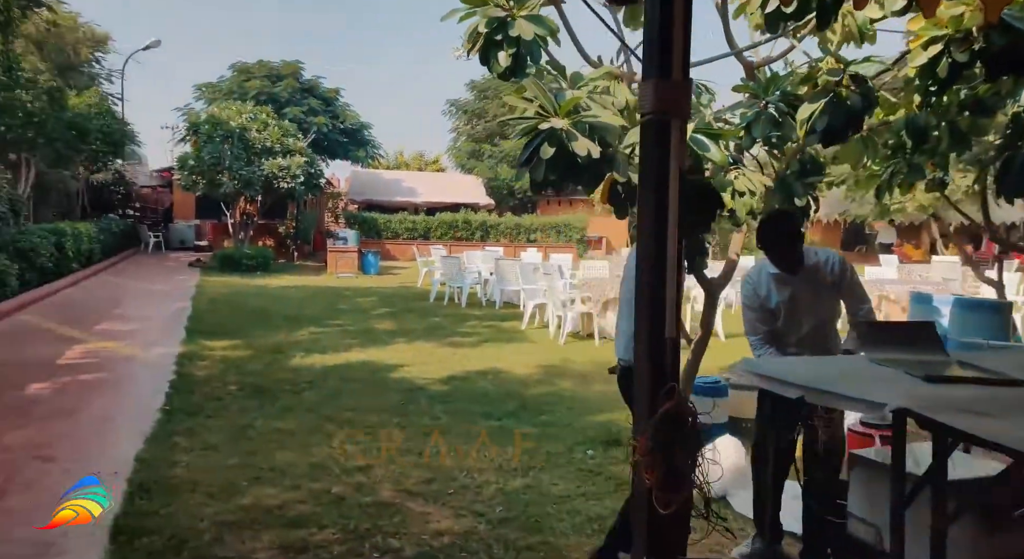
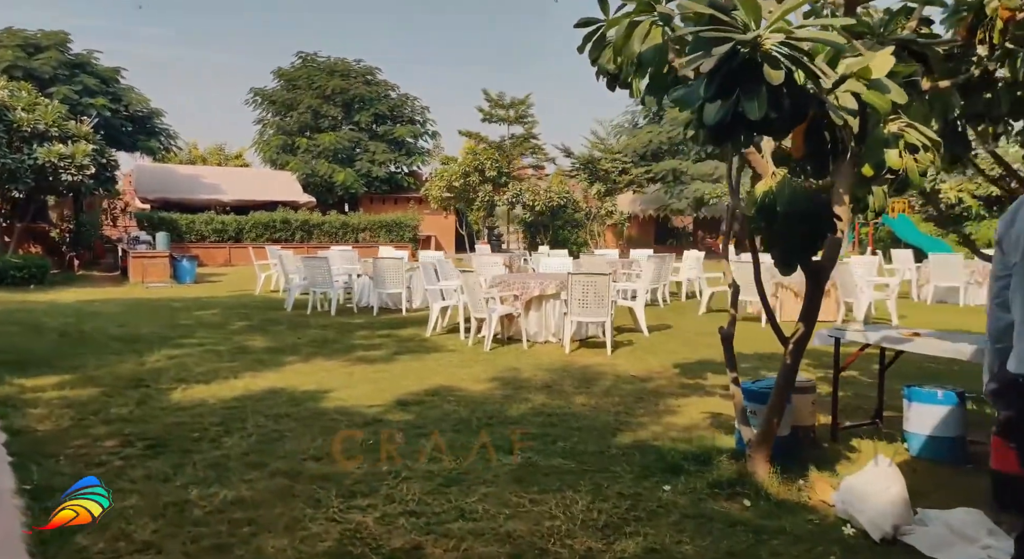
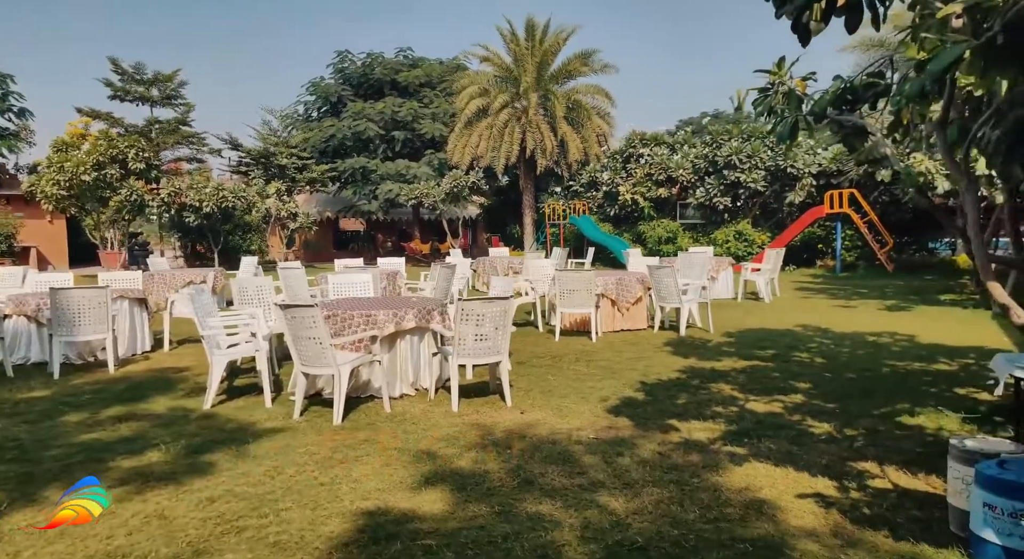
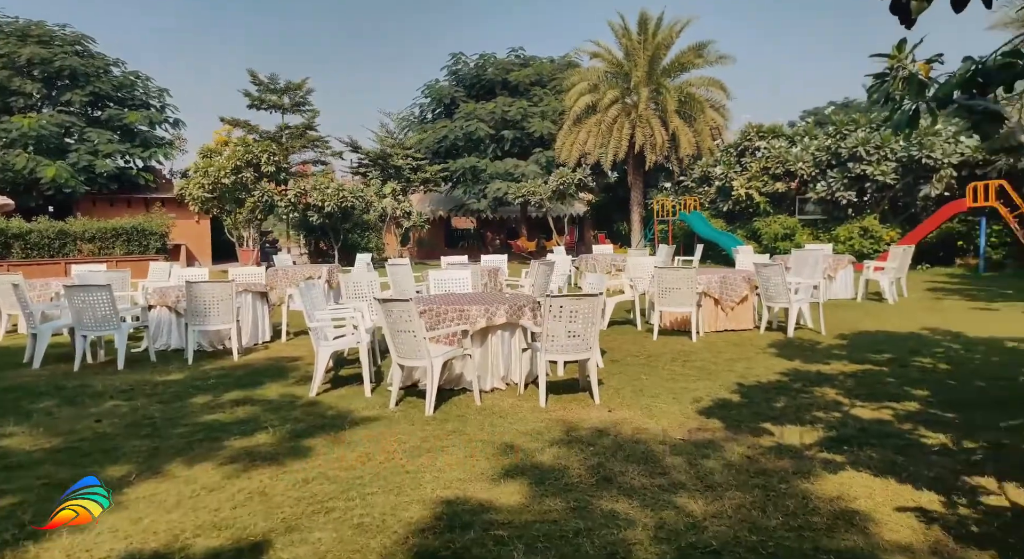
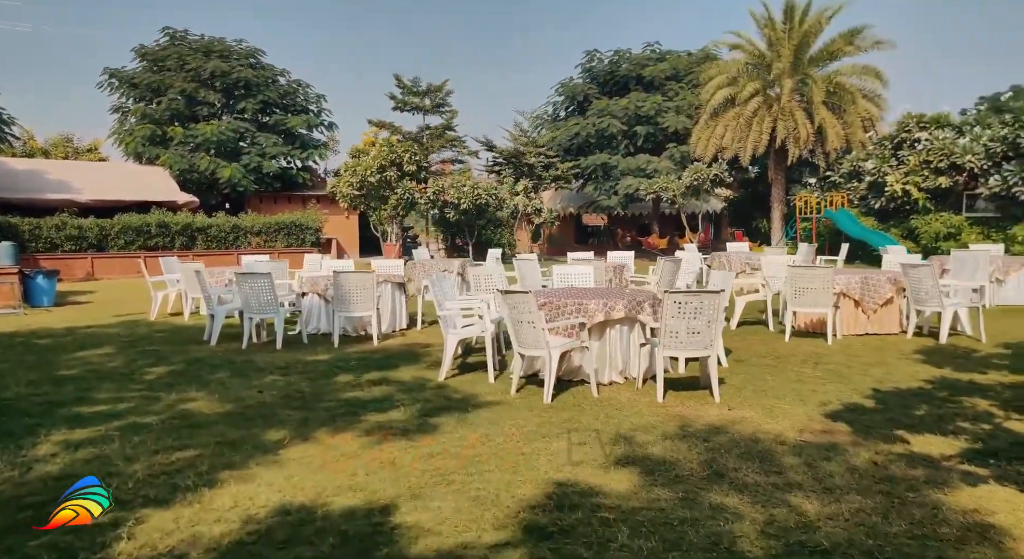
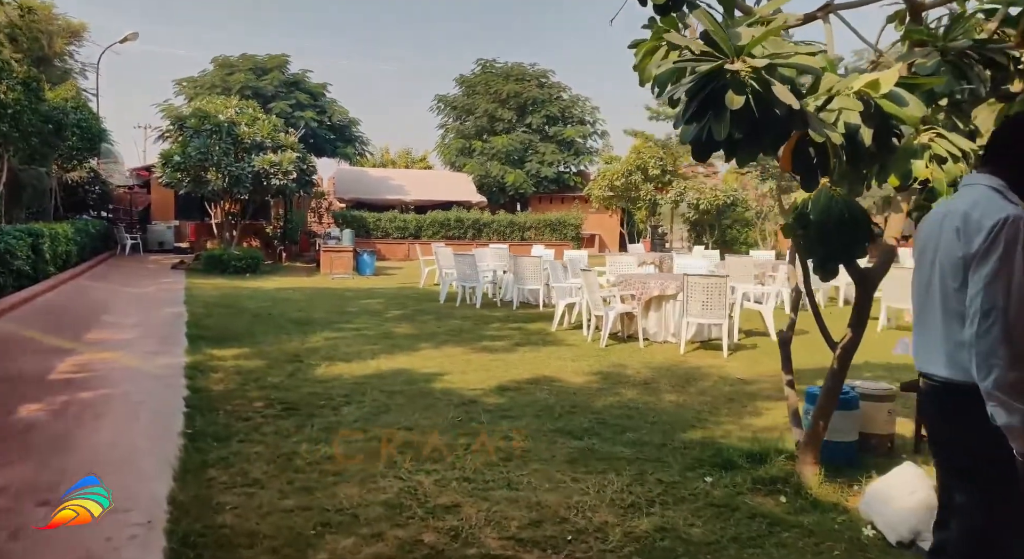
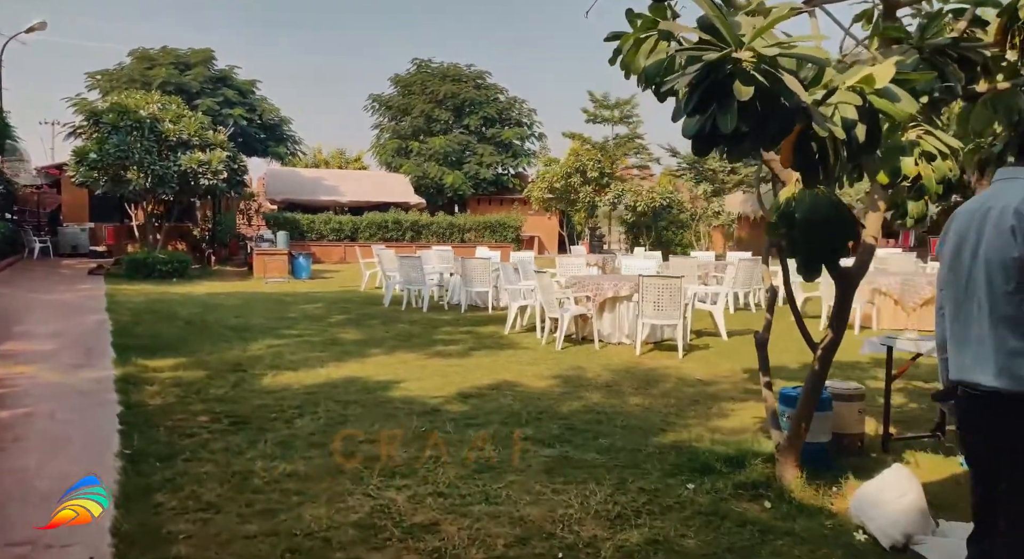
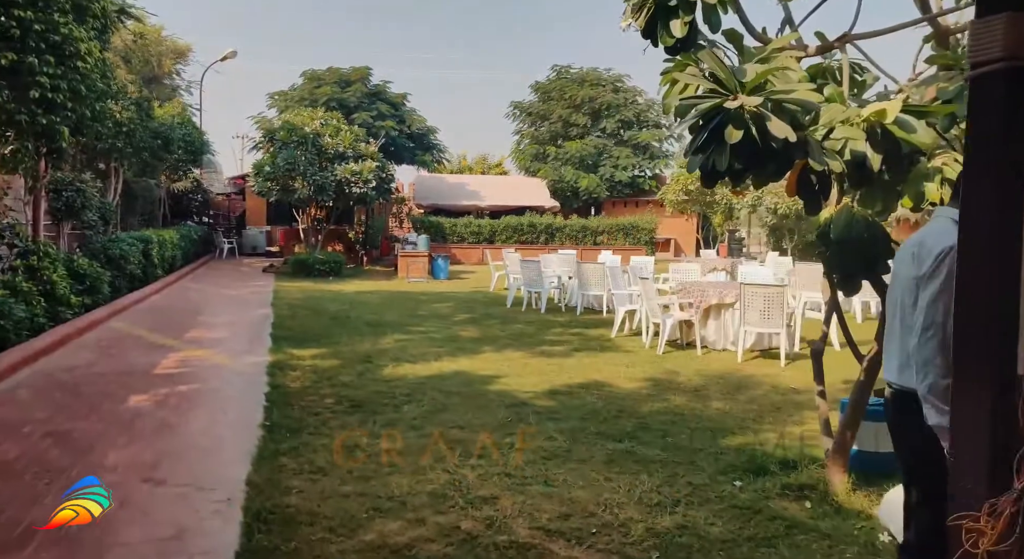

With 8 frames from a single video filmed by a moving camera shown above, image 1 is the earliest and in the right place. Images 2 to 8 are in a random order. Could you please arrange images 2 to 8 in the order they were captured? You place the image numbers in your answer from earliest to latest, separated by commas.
8, 6, 7, 2, 5, 4, 3
